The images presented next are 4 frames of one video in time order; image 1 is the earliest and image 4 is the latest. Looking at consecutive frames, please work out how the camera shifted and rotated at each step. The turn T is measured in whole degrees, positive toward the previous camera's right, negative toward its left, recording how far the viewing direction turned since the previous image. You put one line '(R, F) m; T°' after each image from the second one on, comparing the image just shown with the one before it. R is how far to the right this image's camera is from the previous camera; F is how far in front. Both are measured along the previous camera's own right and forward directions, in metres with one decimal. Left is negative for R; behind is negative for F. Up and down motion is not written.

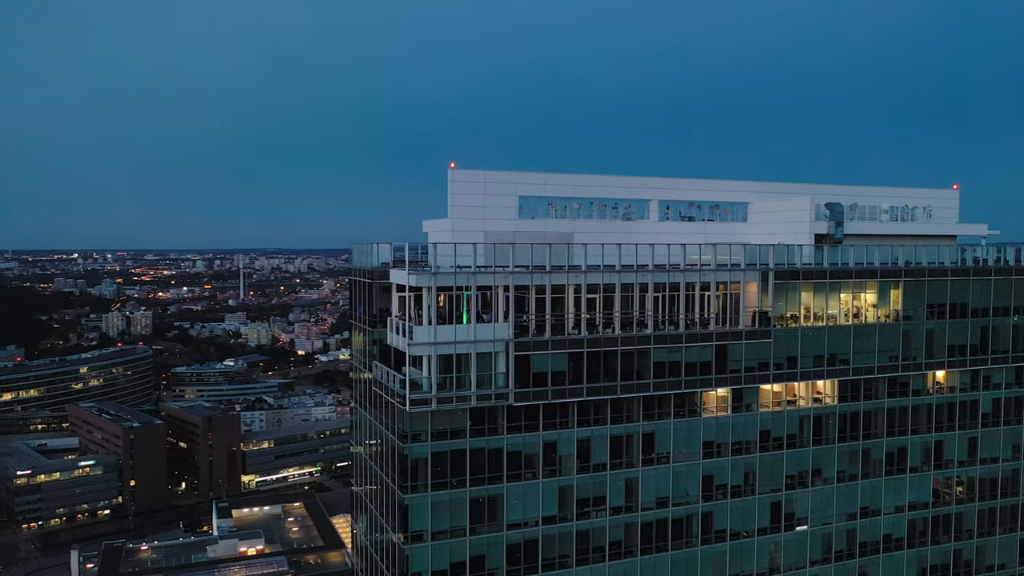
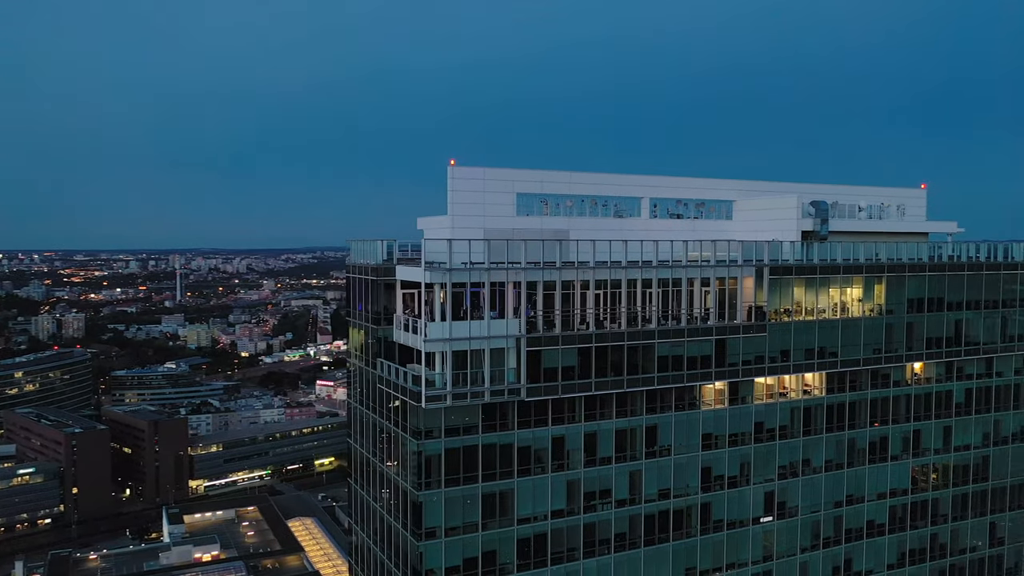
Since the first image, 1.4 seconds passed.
(-1.4, -0.1) m; +3°
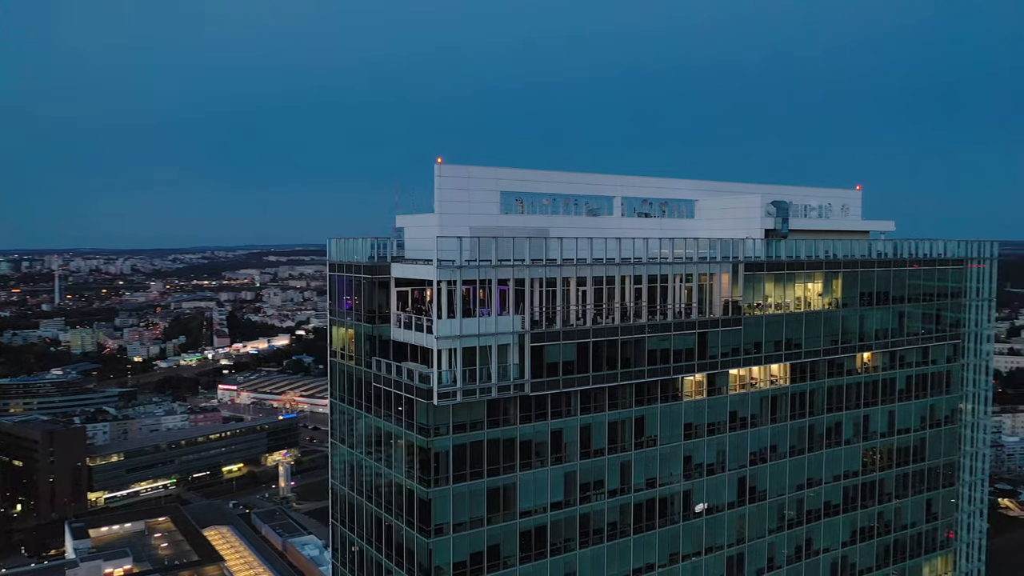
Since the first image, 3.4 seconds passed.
(-2.1, -0.2) m; +6°
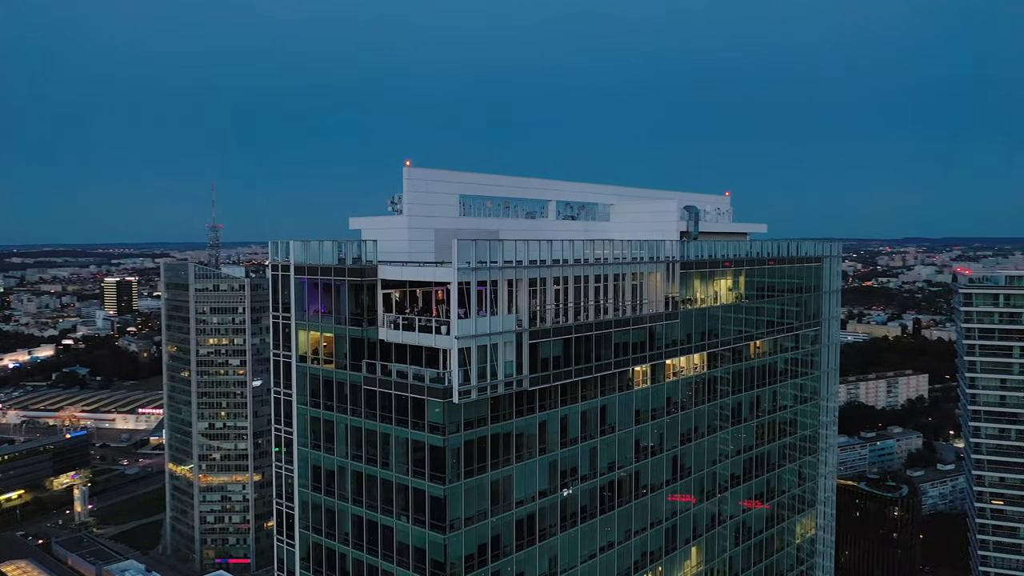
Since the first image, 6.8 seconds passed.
(-4.7, -0.4) m; +14°
